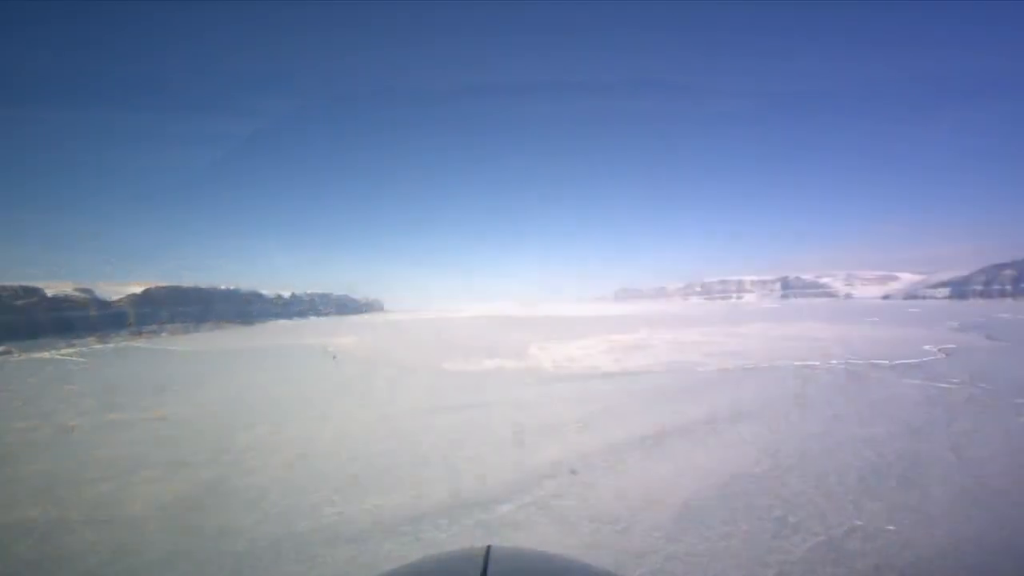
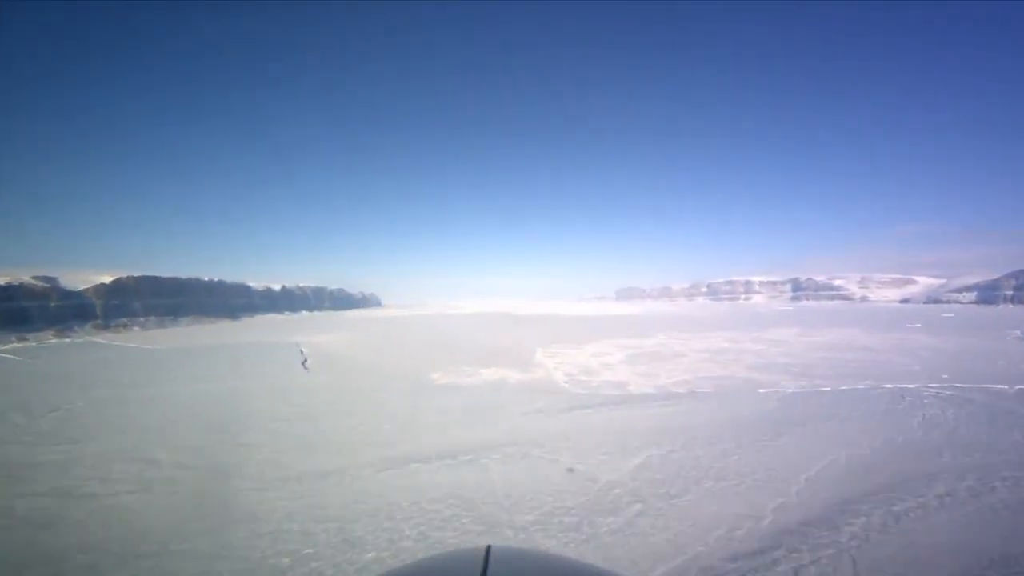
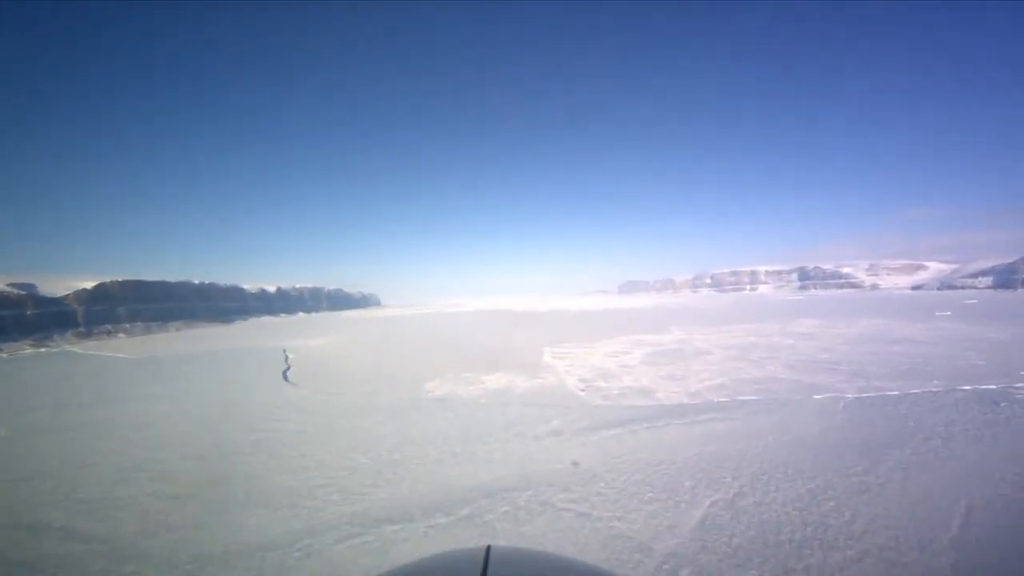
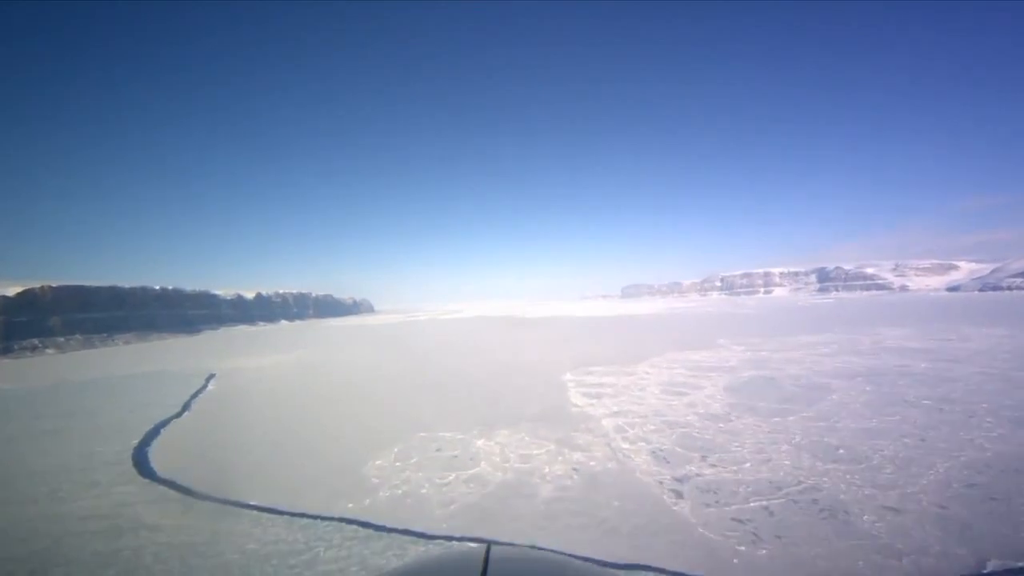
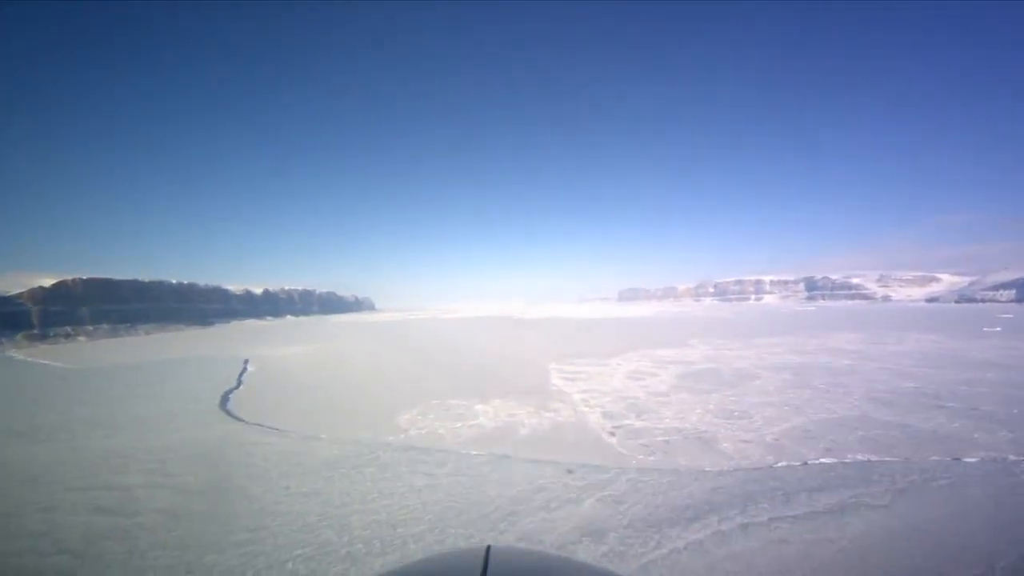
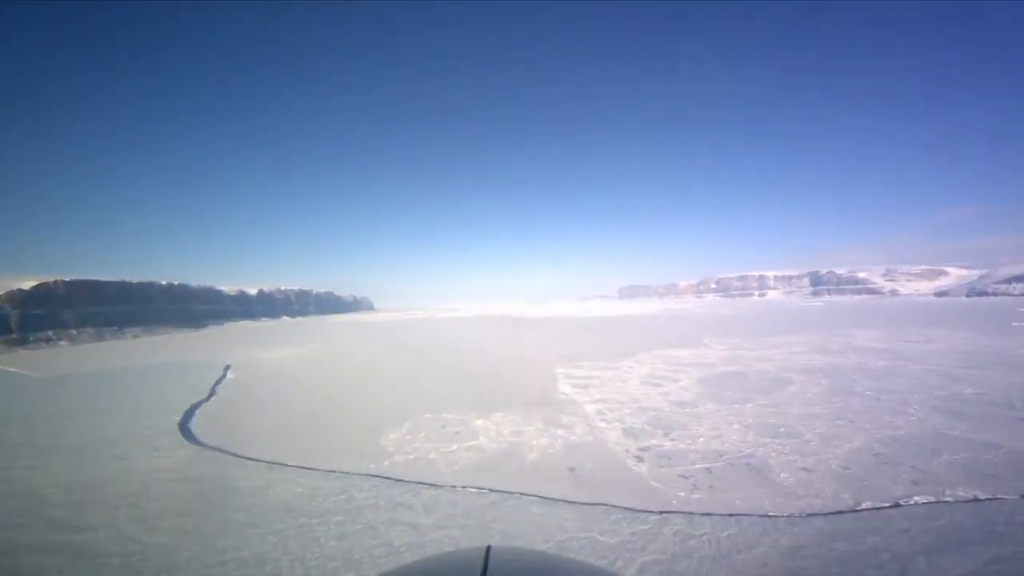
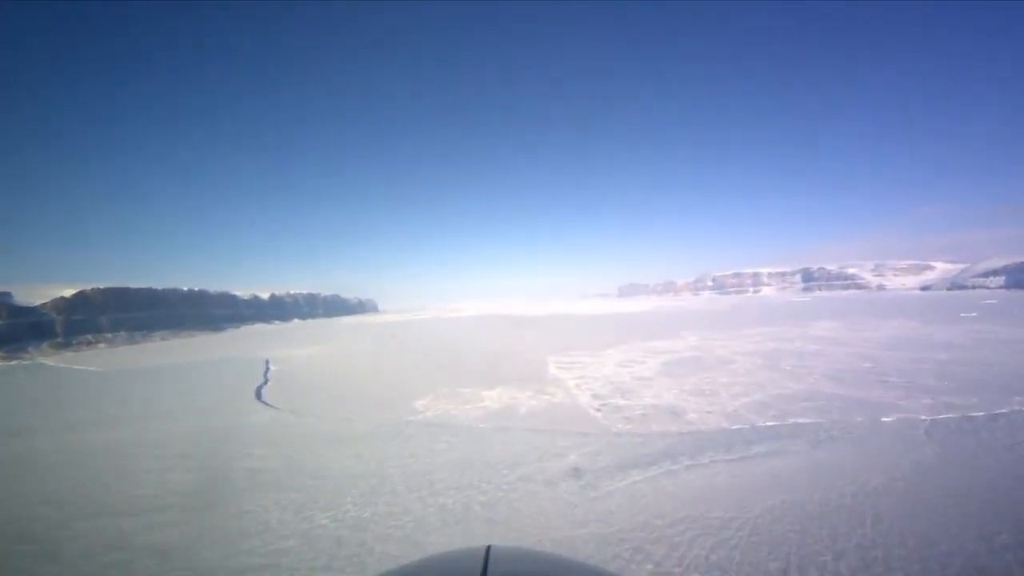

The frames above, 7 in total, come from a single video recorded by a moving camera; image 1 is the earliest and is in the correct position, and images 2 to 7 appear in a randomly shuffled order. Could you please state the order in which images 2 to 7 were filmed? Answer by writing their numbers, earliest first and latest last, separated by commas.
2, 3, 7, 5, 6, 4
